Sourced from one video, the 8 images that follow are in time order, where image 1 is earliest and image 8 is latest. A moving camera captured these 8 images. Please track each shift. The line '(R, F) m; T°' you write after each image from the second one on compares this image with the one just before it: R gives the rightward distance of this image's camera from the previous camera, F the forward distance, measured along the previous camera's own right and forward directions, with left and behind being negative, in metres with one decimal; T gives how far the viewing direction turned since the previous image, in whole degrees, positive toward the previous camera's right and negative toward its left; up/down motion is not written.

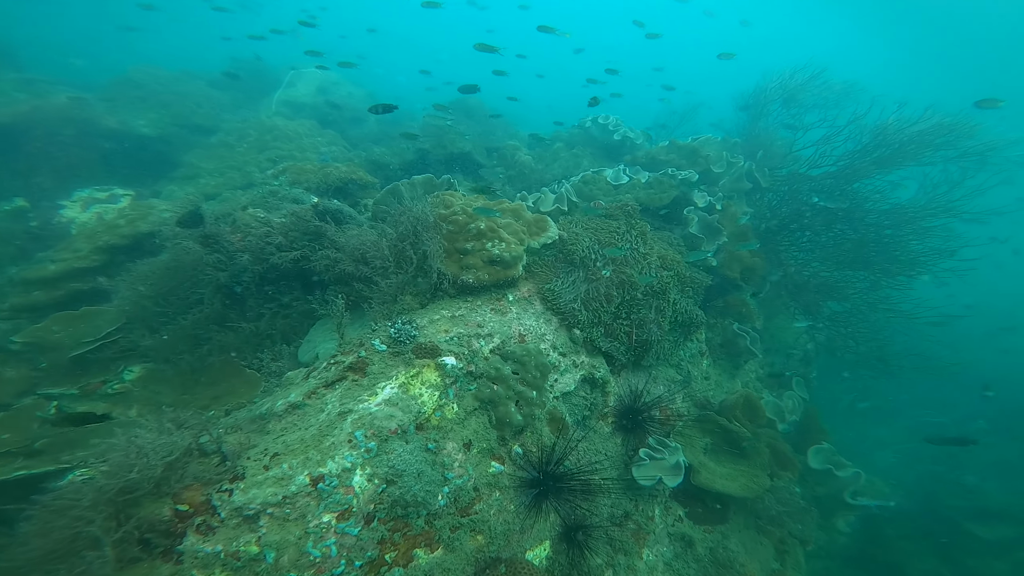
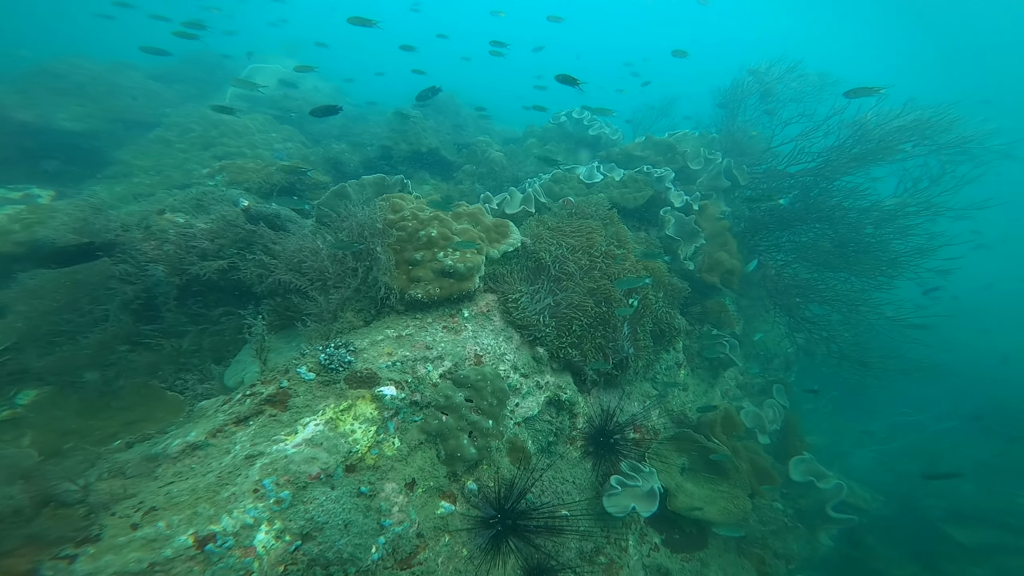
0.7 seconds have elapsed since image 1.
(+0.3, +0.5) m; +2°
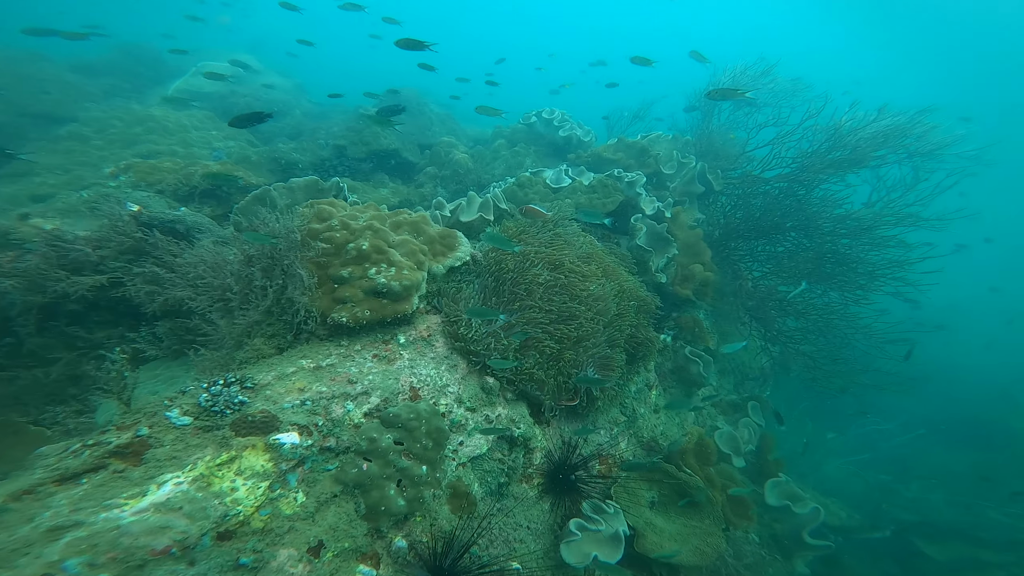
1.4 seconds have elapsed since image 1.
(+0.3, +0.6) m; +2°
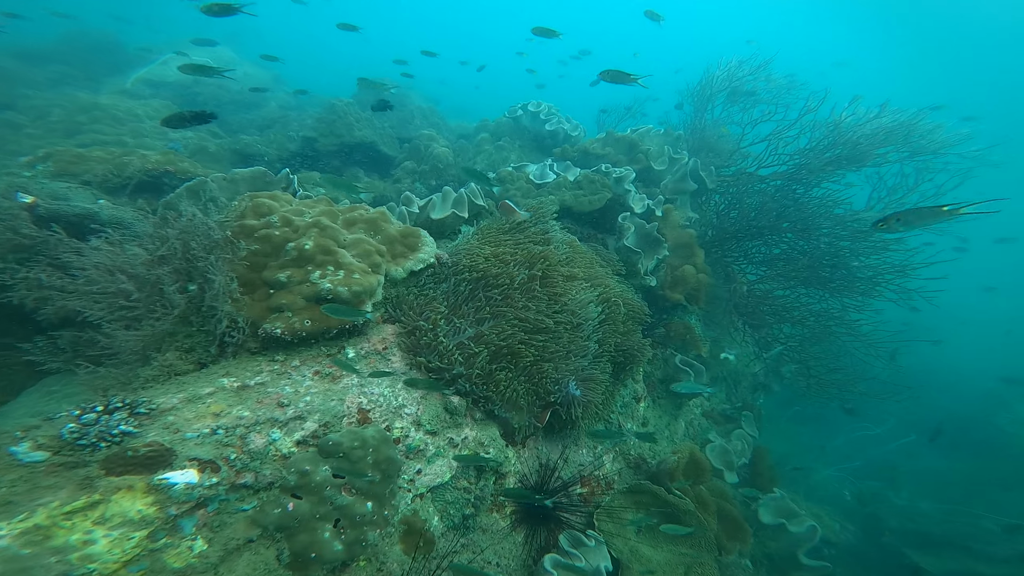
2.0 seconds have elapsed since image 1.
(+0.2, +0.5) m; +1°
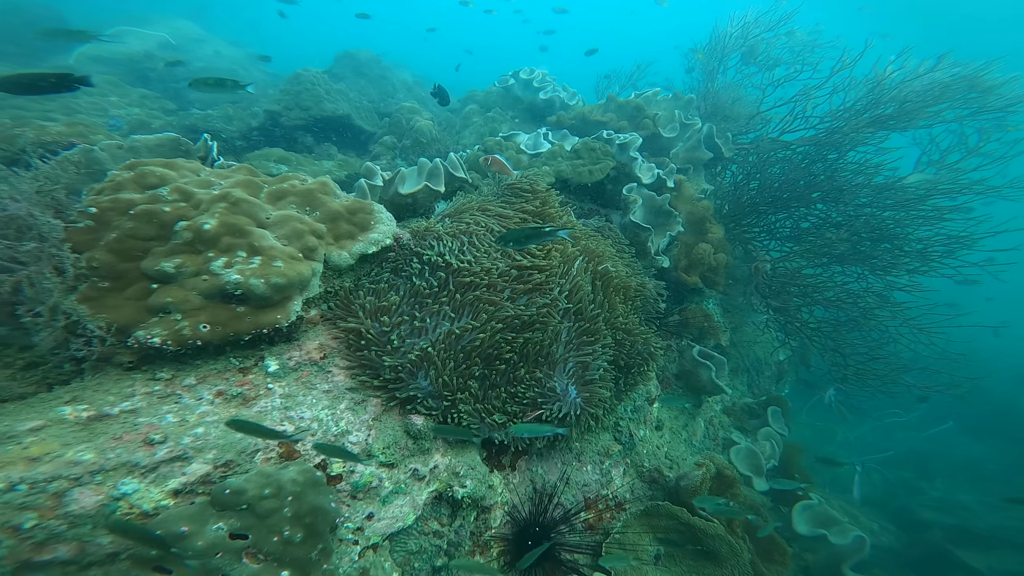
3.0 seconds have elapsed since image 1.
(+0.2, +0.9) m; -1°
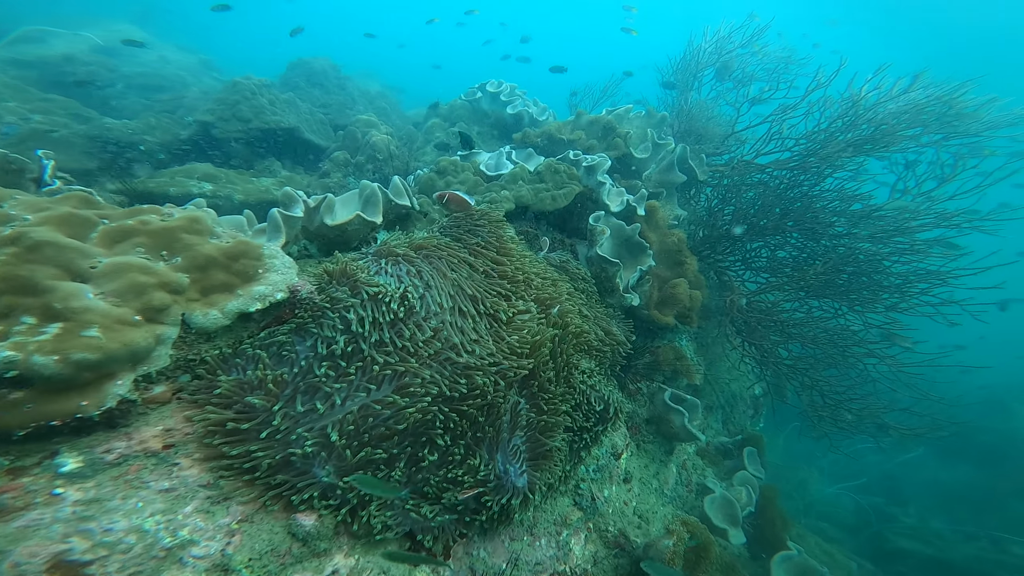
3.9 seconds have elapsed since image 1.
(+0.2, +0.5) m; +2°
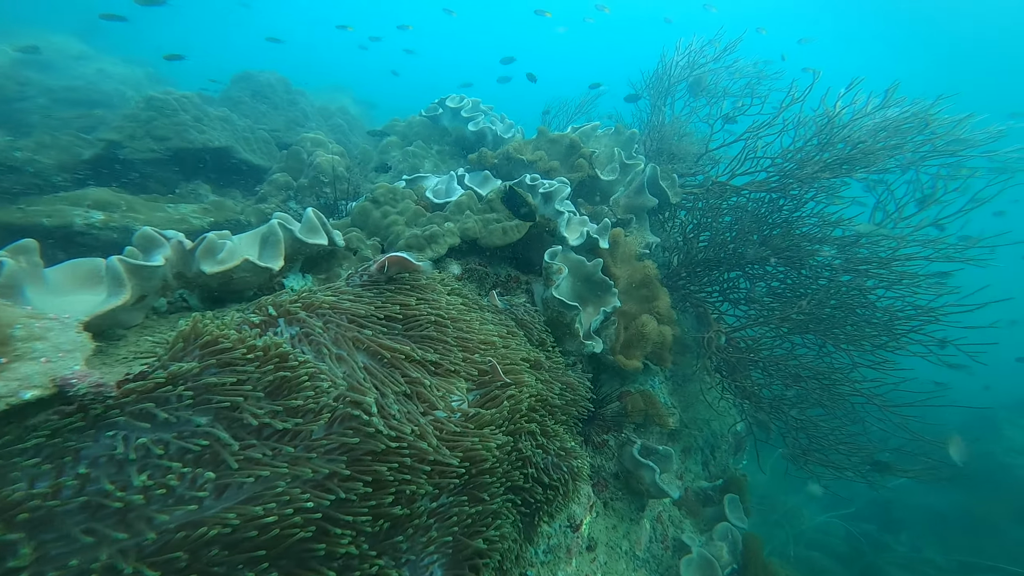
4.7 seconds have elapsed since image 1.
(+0.4, +0.6) m; +2°
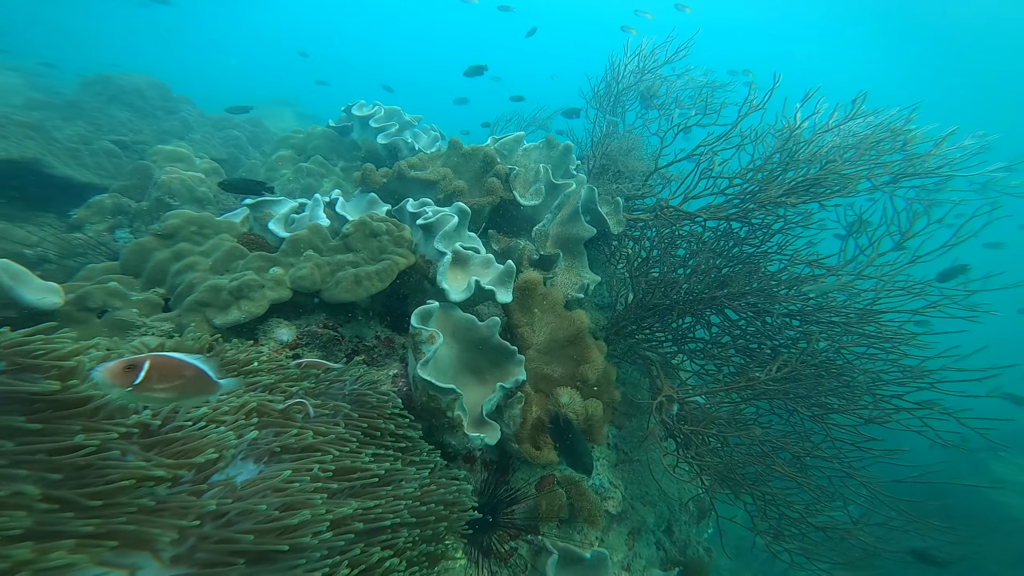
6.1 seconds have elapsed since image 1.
(+0.8, +1.2) m; +2°
